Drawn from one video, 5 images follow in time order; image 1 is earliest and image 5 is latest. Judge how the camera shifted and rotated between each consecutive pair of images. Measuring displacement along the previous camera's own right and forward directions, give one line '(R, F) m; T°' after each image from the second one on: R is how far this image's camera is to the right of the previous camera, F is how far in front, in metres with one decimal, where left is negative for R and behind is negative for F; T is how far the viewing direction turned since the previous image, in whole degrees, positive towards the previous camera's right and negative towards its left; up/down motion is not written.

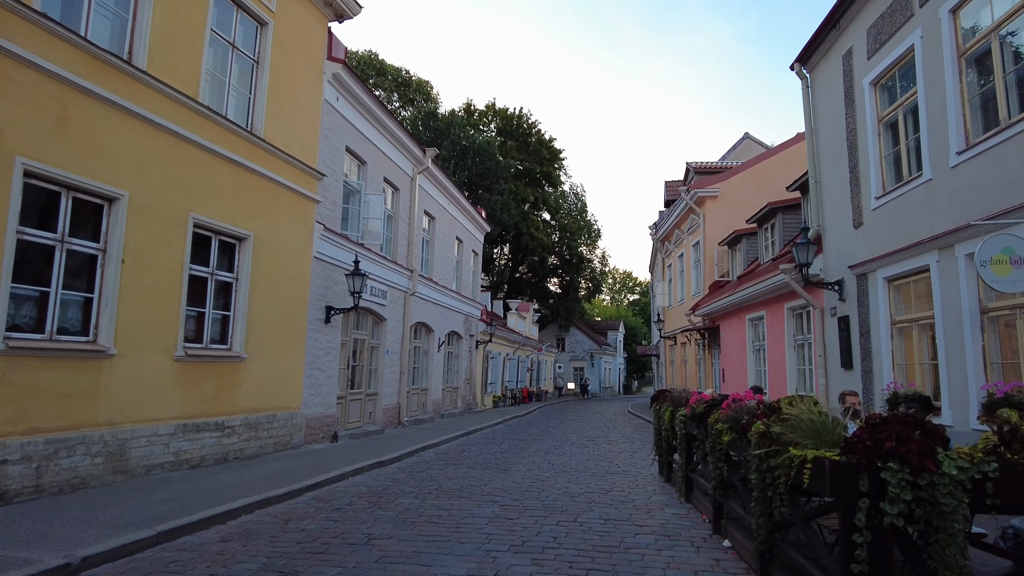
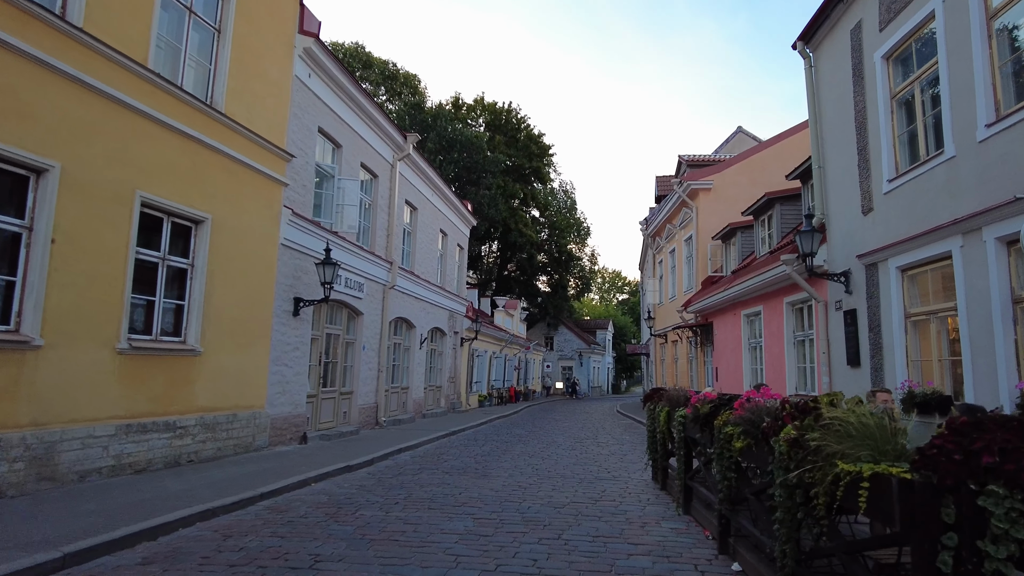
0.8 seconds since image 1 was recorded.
(+0.1, +0.8) m; +1°
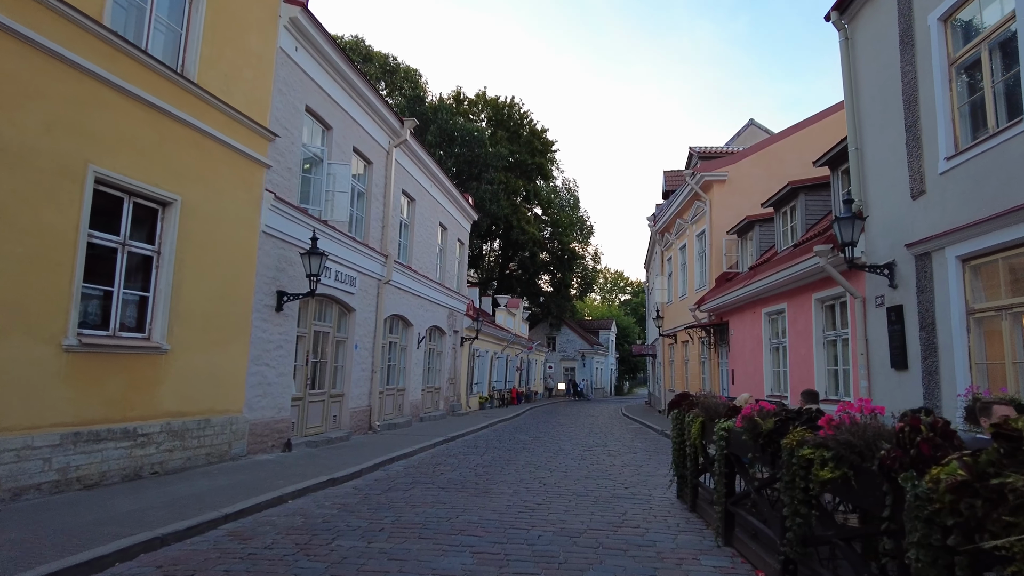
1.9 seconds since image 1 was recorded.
(-0.1, +1.0) m; 0°
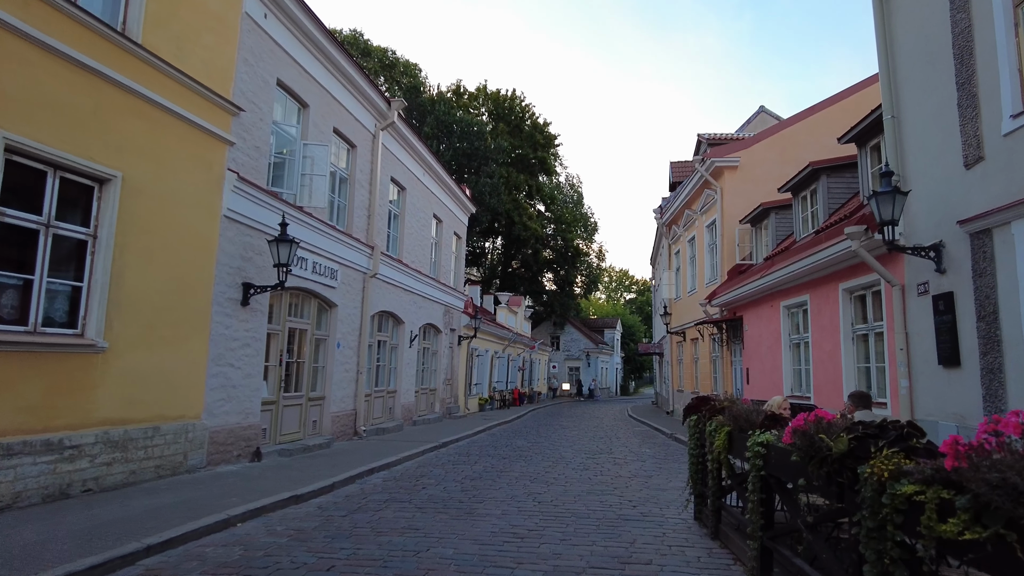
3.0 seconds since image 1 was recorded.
(+0.2, +1.1) m; 0°
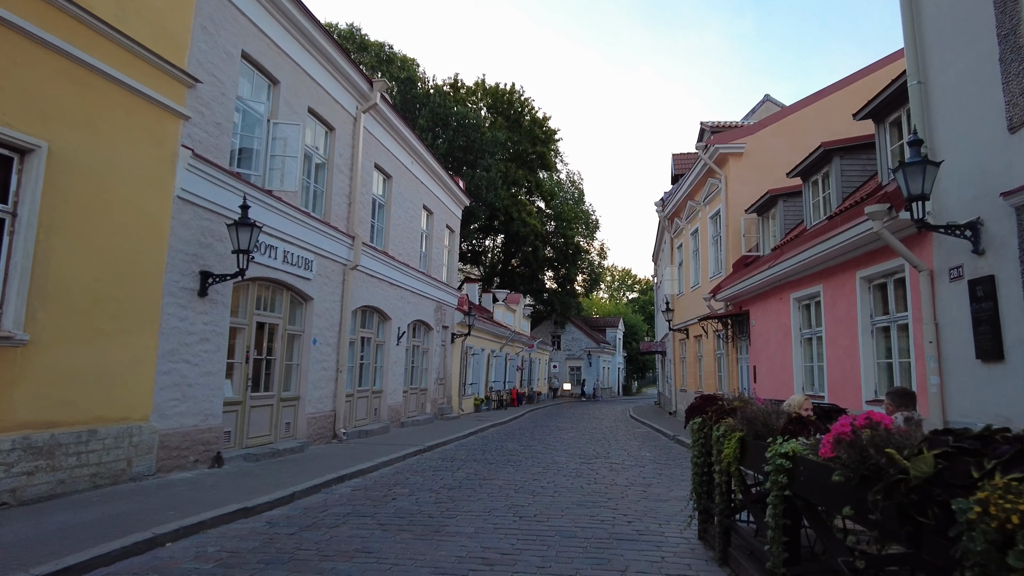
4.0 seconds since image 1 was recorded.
(+0.2, +0.9) m; 0°
